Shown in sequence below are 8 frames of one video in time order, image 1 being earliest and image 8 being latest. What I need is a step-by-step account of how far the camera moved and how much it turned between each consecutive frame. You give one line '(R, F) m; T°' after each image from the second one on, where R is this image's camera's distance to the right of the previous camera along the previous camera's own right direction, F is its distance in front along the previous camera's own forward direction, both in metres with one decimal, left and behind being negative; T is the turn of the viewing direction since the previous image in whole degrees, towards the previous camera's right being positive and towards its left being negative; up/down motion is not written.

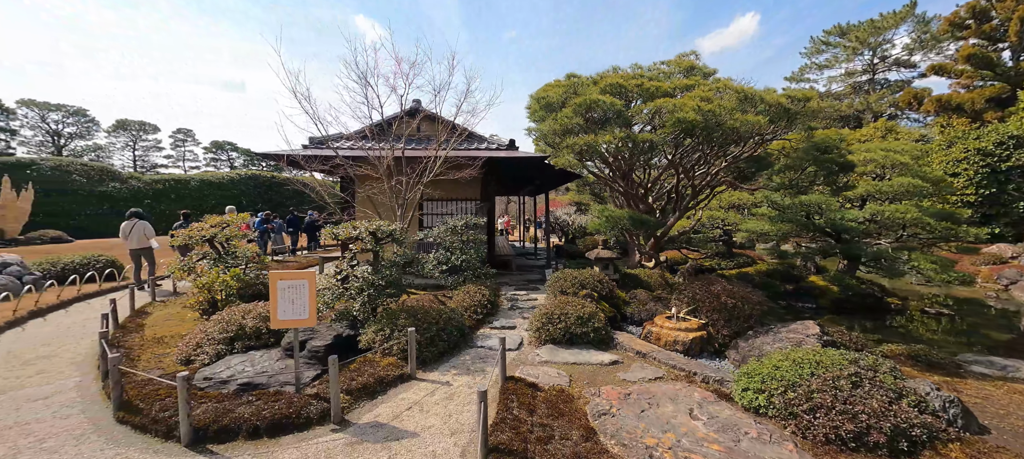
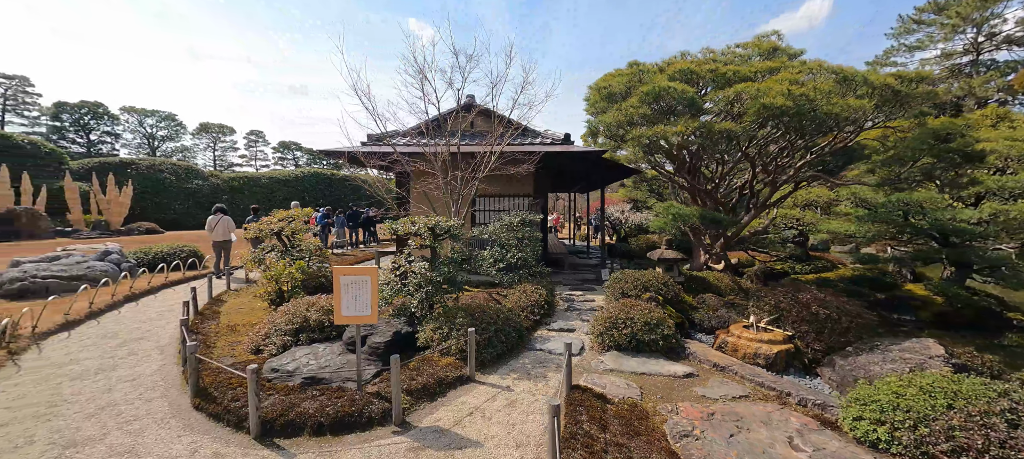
(-0.2, +0.3) m; -7°
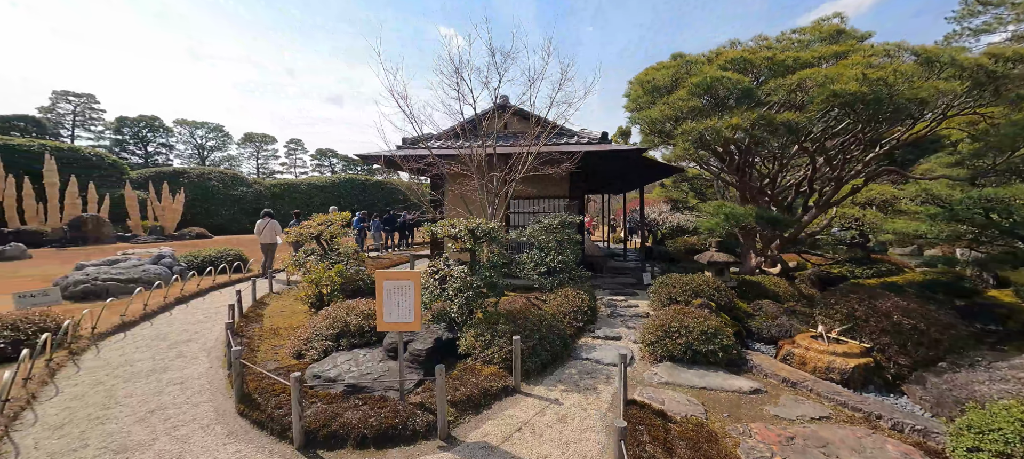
(-0.2, +0.2) m; -4°
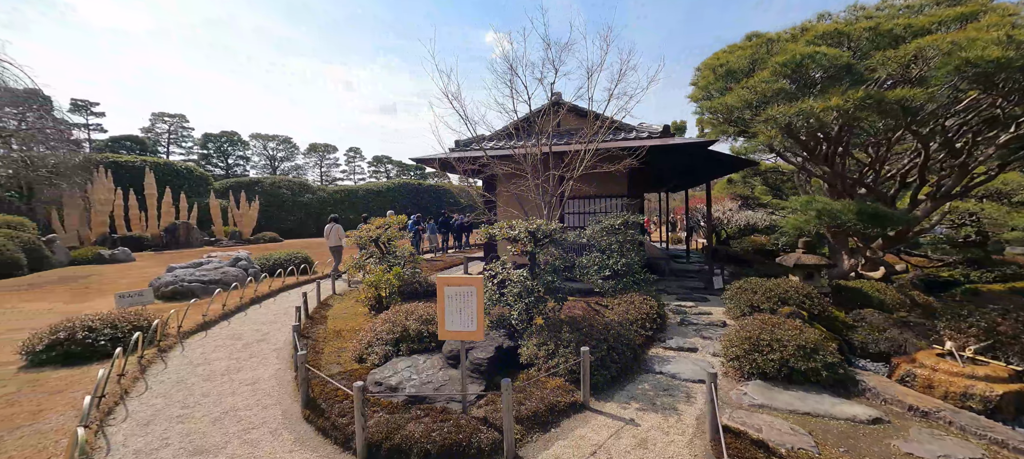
(-0.2, +0.3) m; -7°
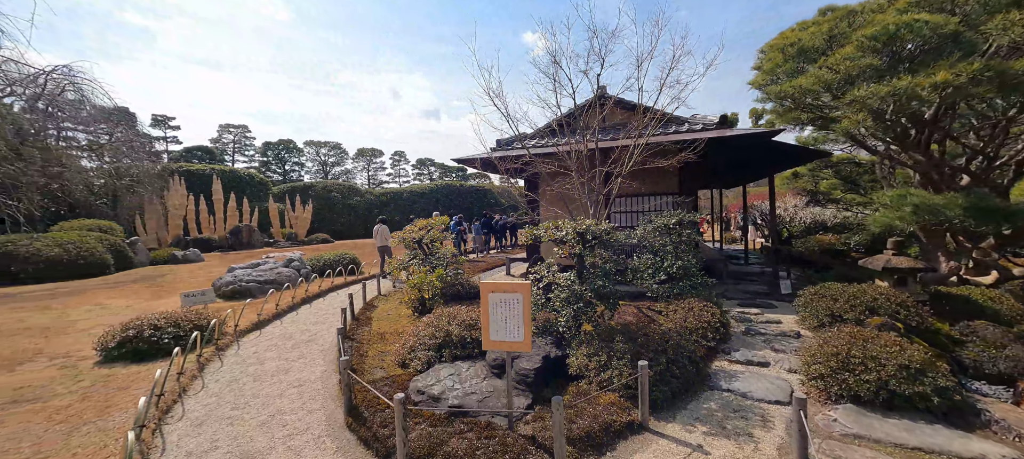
(-0.1, +0.3) m; -6°
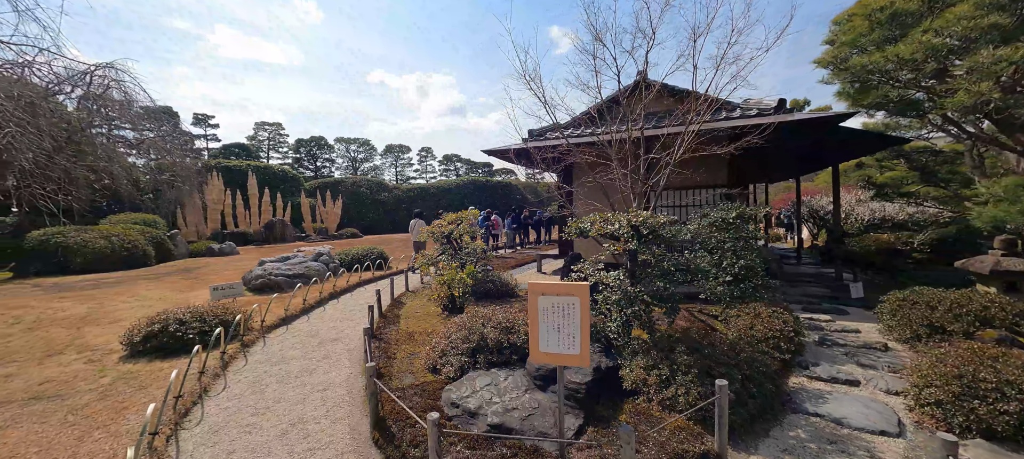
(-0.2, +0.5) m; -3°
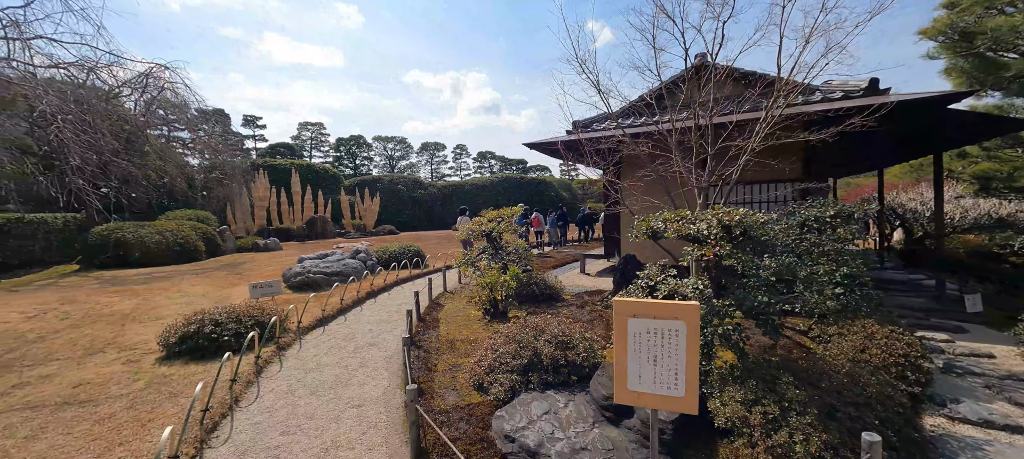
(-0.3, +0.6) m; -5°
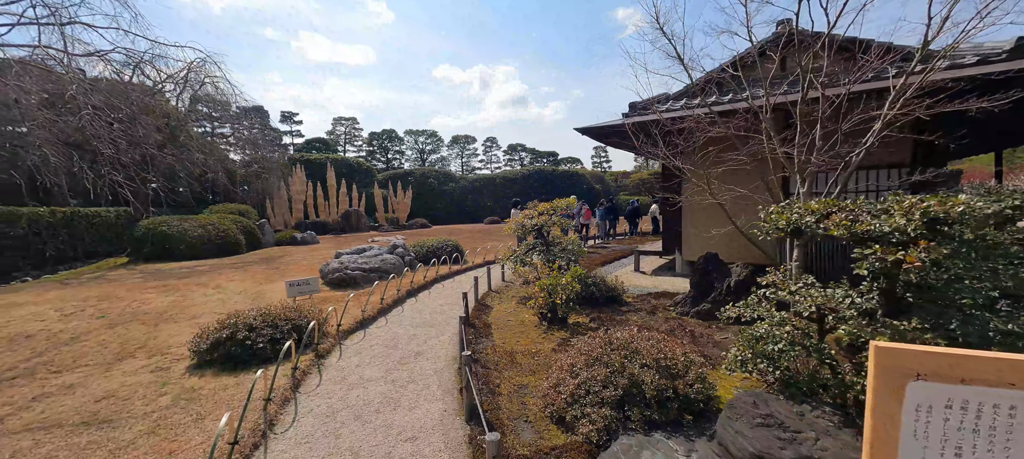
(-0.5, +0.8) m; -4°
